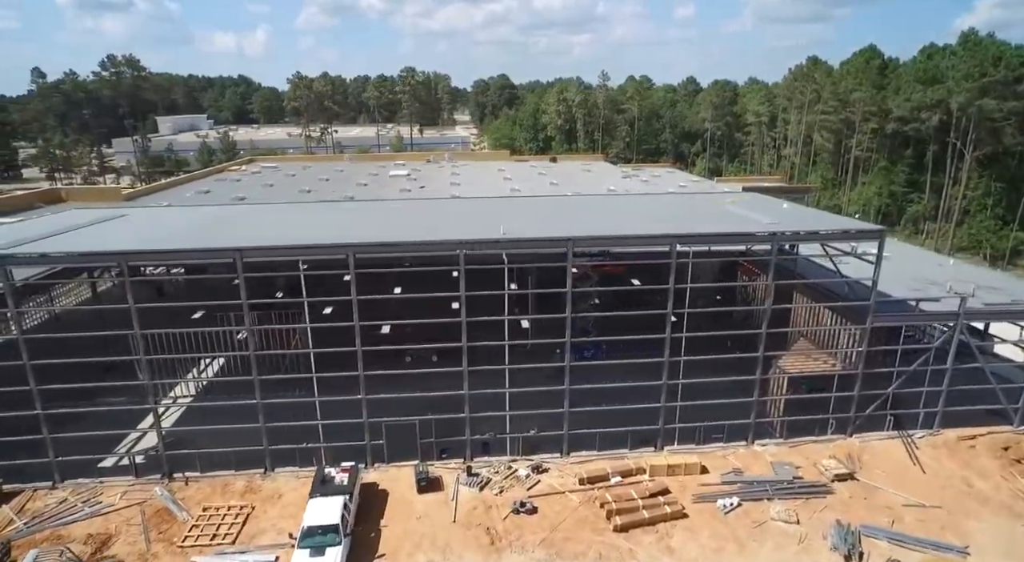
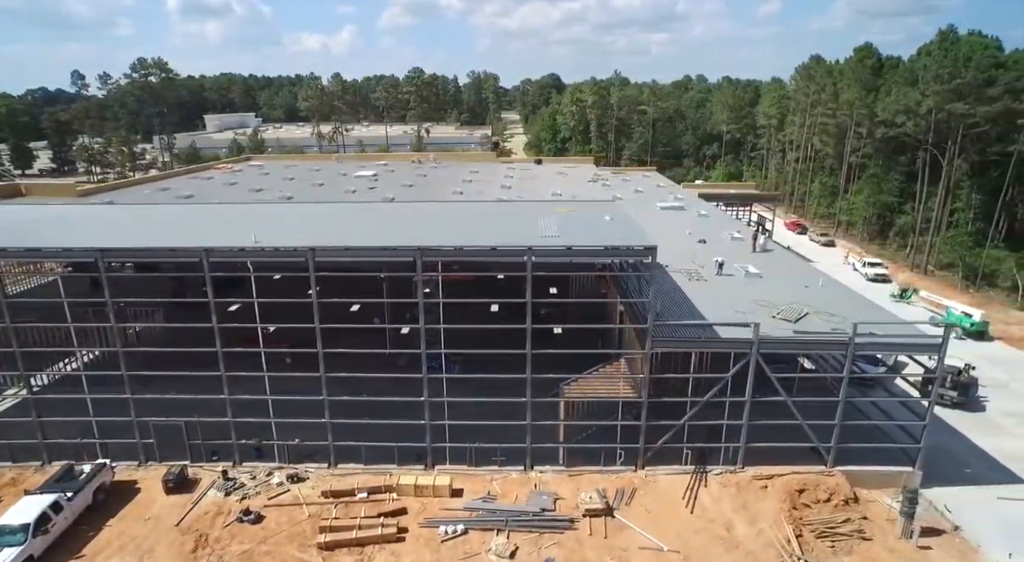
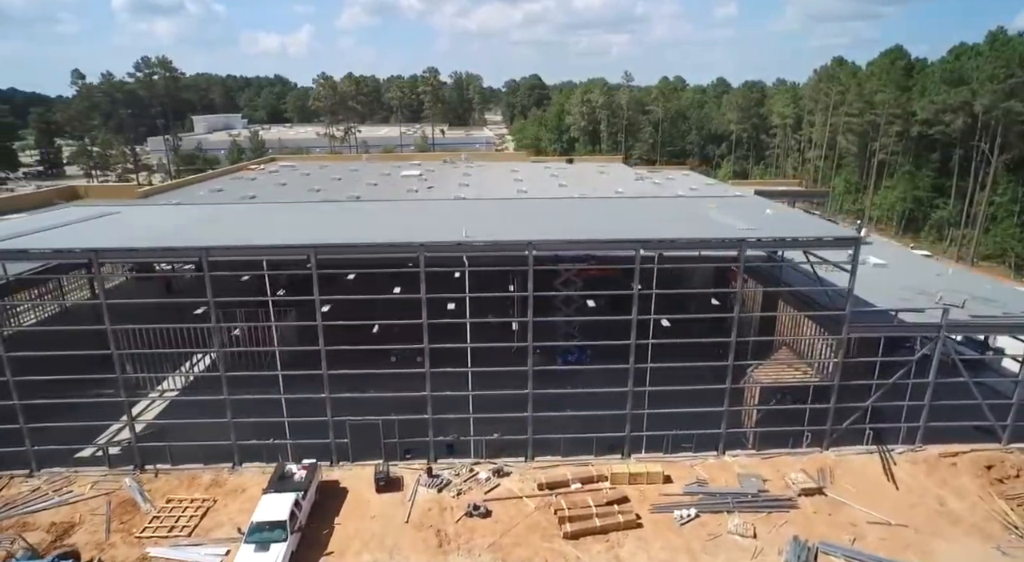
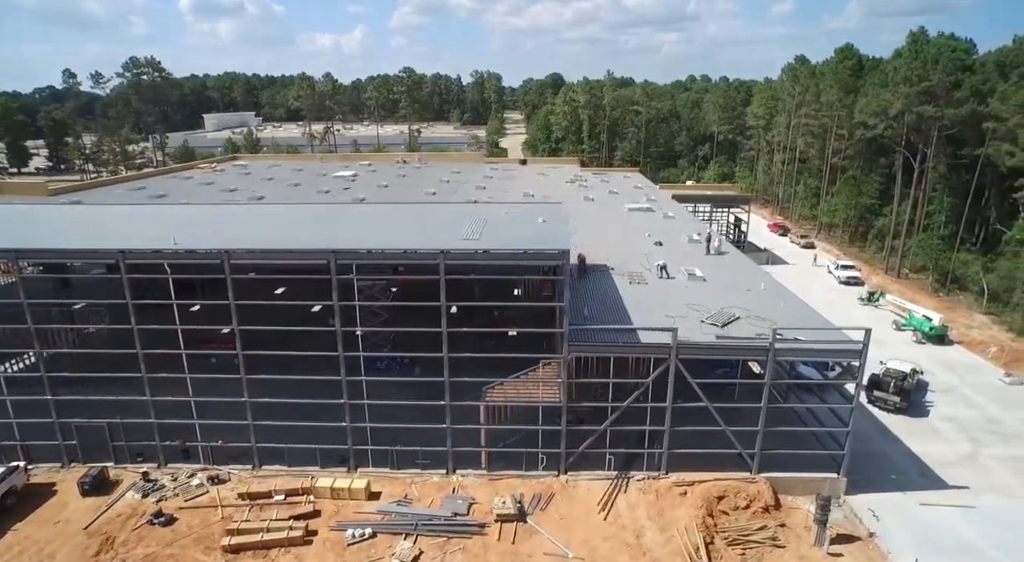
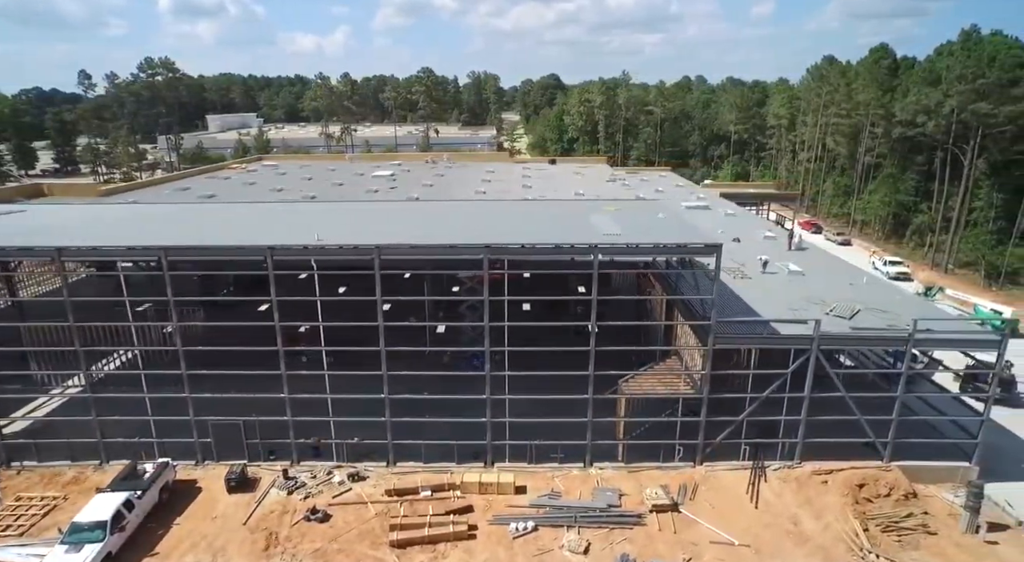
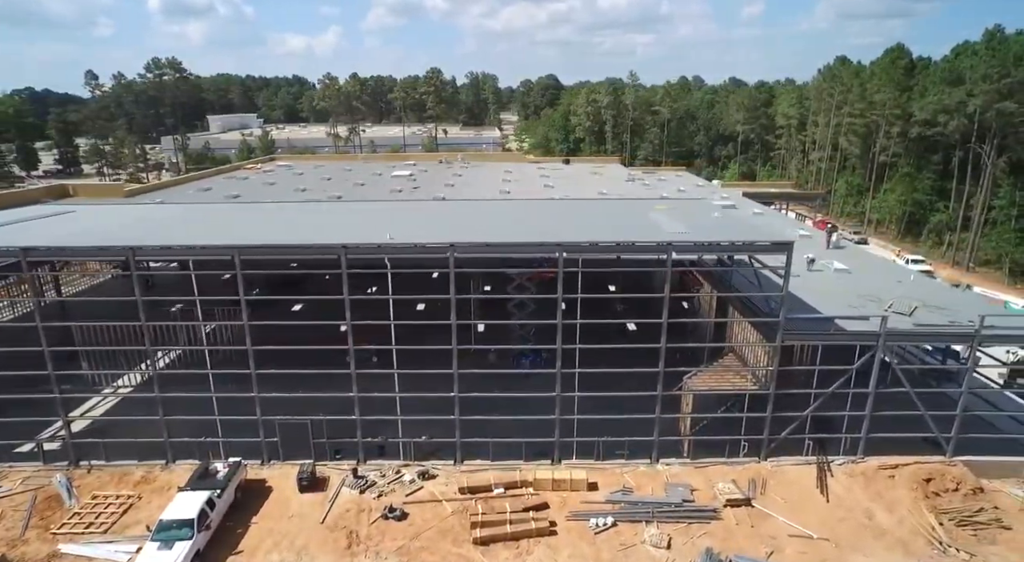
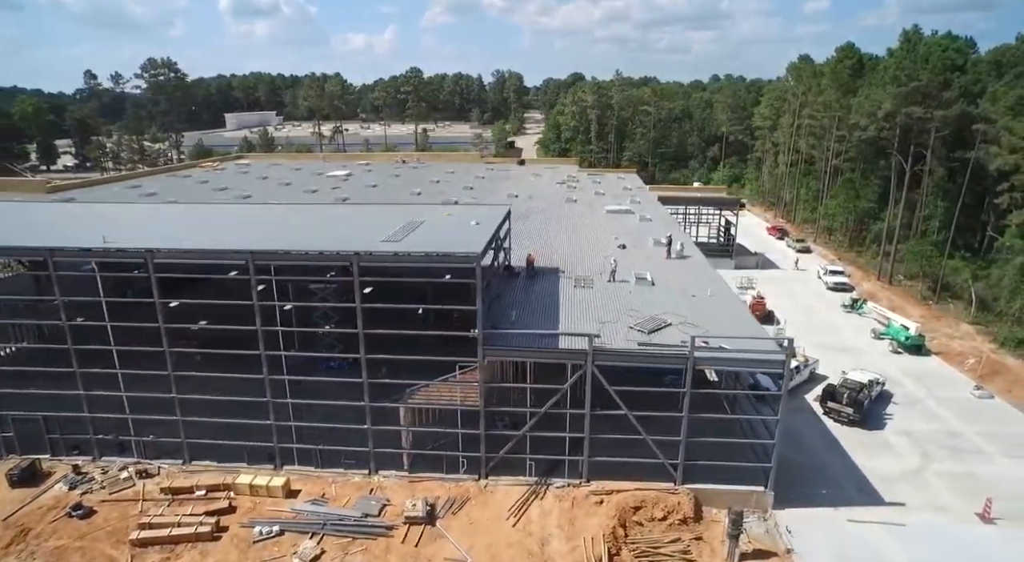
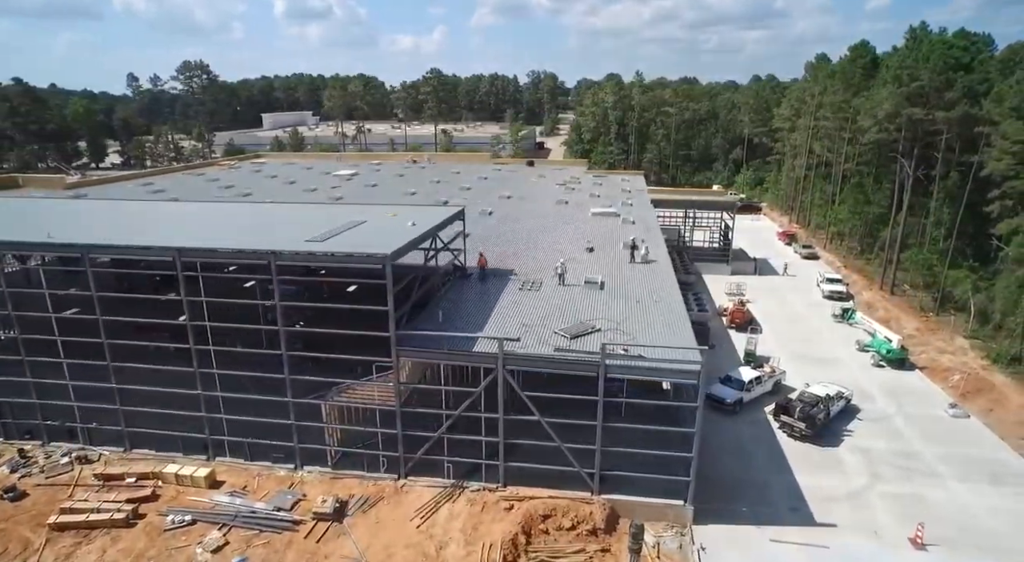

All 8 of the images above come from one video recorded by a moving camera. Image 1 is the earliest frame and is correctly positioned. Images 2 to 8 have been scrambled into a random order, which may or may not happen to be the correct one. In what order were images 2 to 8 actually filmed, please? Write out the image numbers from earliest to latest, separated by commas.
3, 6, 5, 2, 4, 7, 8
